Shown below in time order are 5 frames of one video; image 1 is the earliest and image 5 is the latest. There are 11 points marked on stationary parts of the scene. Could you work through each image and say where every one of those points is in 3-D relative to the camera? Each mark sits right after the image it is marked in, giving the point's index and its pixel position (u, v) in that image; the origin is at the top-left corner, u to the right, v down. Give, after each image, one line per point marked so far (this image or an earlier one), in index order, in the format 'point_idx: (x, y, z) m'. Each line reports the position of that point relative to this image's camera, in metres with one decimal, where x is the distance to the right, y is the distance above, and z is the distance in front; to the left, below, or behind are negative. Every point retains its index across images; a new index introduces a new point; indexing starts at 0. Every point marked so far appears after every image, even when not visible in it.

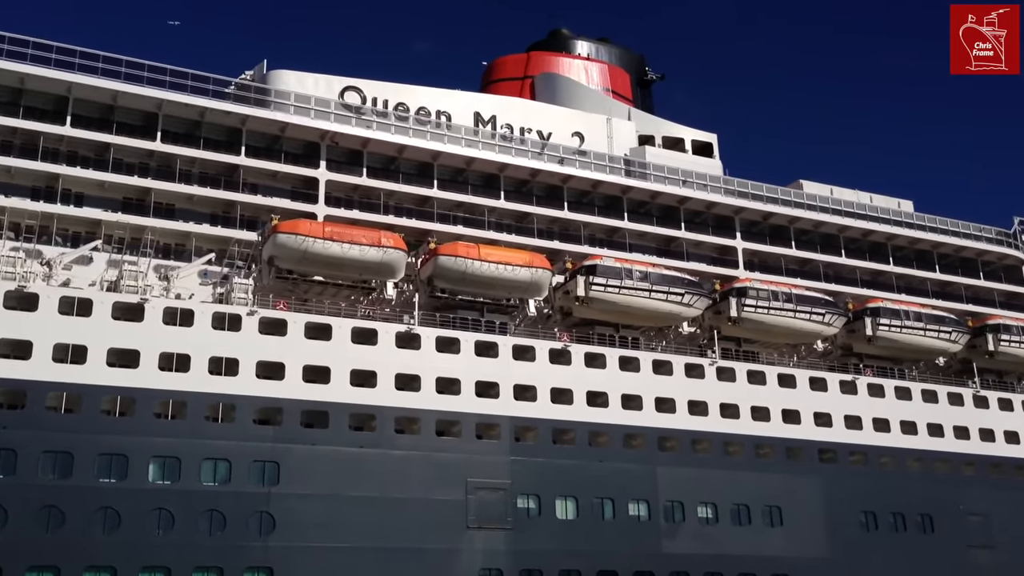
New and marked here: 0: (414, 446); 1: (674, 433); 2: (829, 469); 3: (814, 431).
0: (-1.6, -2.6, +15.9) m
1: (+3.0, -2.7, +18.2) m
2: (+6.2, -3.5, +19.3) m
3: (+6.0, -2.8, +19.5) m
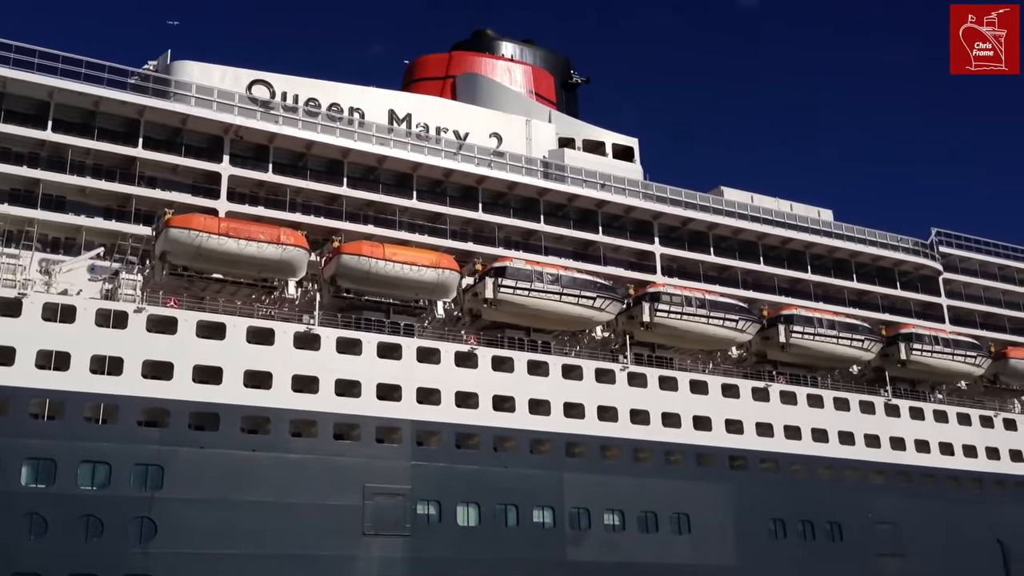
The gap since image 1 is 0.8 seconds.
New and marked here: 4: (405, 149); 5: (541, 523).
0: (-3.2, -2.5, +15.4) m
1: (+1.3, -2.7, +17.9) m
2: (+4.4, -3.7, +19.2) m
3: (+4.2, -2.9, +19.4) m
4: (-2.2, +2.8, +19.6) m
5: (+0.5, -4.0, +16.9) m
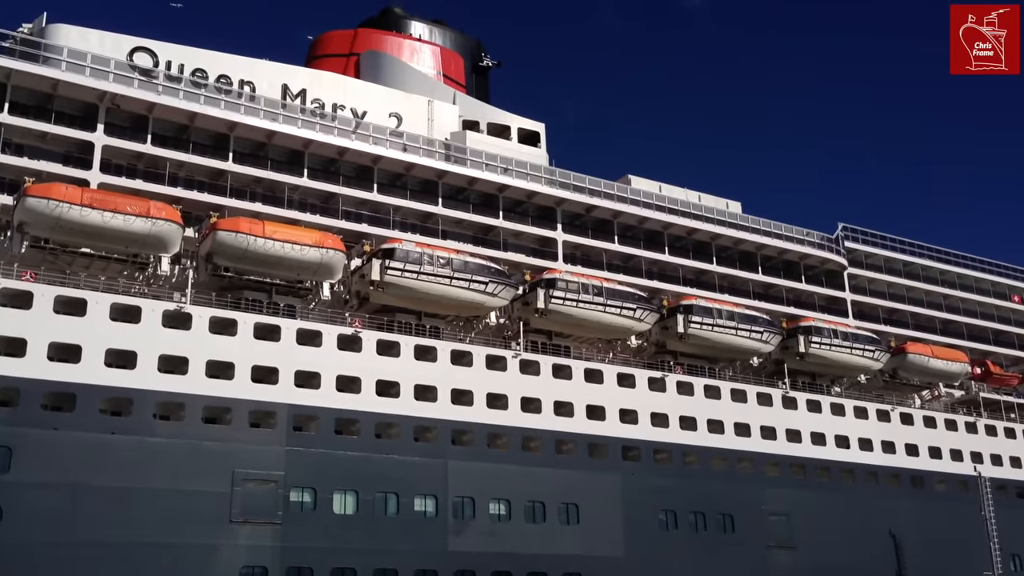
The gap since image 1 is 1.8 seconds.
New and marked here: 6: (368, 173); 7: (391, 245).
0: (-5.0, -2.2, +14.7) m
1: (-0.8, -2.5, +17.5) m
2: (+2.3, -3.4, +18.9) m
3: (+2.1, -2.7, +19.2) m
4: (-4.2, +3.1, +18.9) m
5: (-1.5, -3.7, +16.4) m
6: (-2.9, +2.3, +19.8) m
7: (-2.2, +0.8, +17.7) m
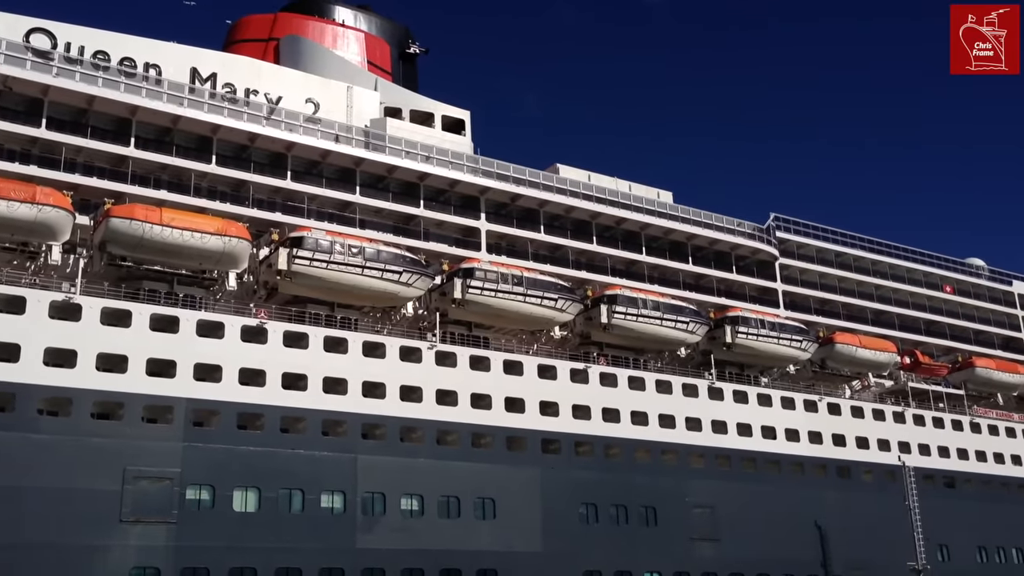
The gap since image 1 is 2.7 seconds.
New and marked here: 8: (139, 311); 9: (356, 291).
0: (-6.4, -2.0, +14.1) m
1: (-2.3, -2.3, +17.0) m
2: (+0.7, -3.2, +18.6) m
3: (+0.5, -2.5, +18.8) m
4: (-5.7, +3.3, +18.3) m
5: (-3.0, -3.6, +15.9) m
6: (-4.5, +2.5, +19.2) m
7: (-3.7, +1.0, +17.1) m
8: (-5.8, -0.3, +15.4) m
9: (-2.8, 0.0, +17.5) m
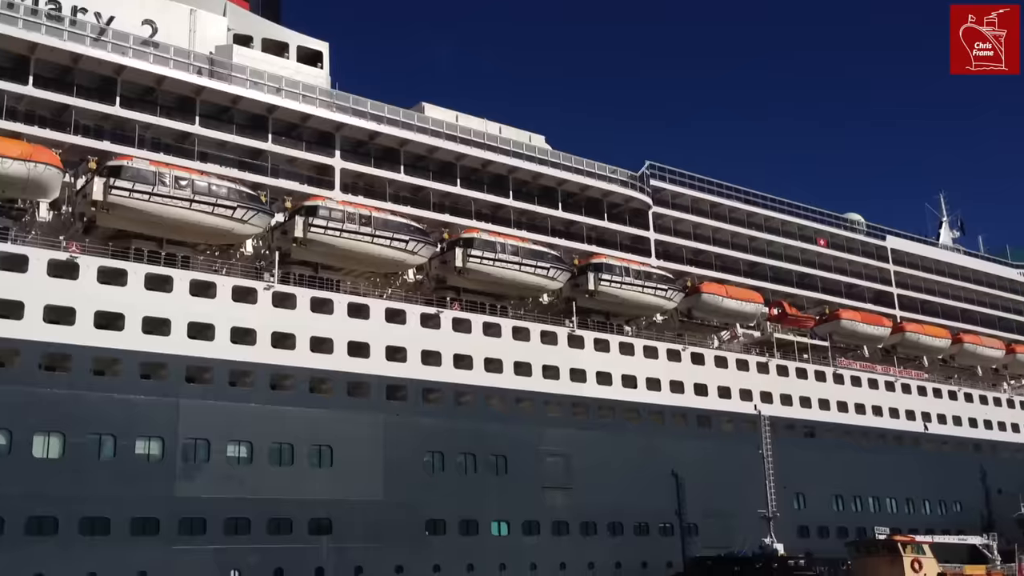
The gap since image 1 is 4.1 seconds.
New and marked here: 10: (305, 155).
0: (-8.9, -1.0, +12.8) m
1: (-5.0, -1.2, +16.1) m
2: (-2.1, -2.2, +17.9) m
3: (-2.3, -1.4, +18.1) m
4: (-8.4, +4.5, +16.8) m
5: (-5.6, -2.6, +15.0) m
6: (-7.3, +3.7, +17.9) m
7: (-6.3, +2.0, +15.9) m
8: (-8.3, +0.7, +14.1) m
9: (-5.5, +1.0, +16.4) m
10: (-4.2, +2.7, +19.8) m
